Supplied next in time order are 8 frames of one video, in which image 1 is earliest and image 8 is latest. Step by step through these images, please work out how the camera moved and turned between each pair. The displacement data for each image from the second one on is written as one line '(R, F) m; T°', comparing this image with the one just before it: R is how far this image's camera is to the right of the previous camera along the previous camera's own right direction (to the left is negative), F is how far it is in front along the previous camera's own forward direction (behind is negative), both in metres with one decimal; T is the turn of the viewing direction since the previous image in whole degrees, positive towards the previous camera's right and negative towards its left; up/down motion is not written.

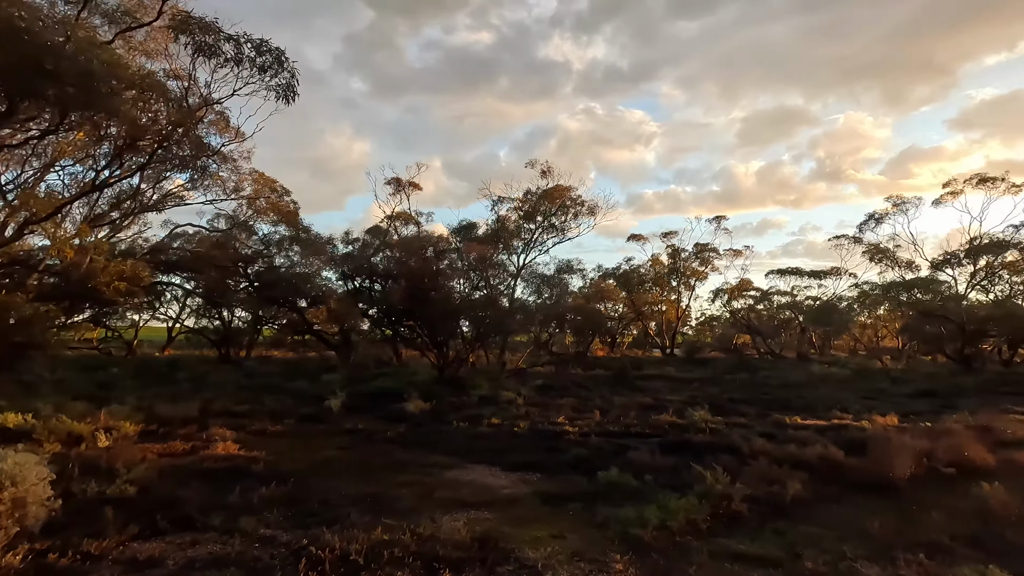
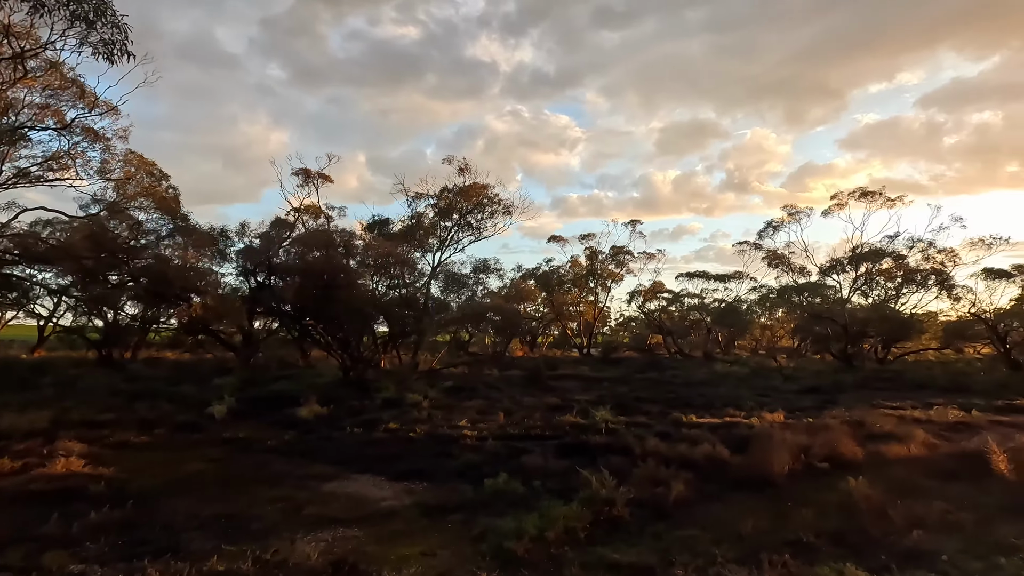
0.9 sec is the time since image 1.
(+0.8, +0.6) m; +8°
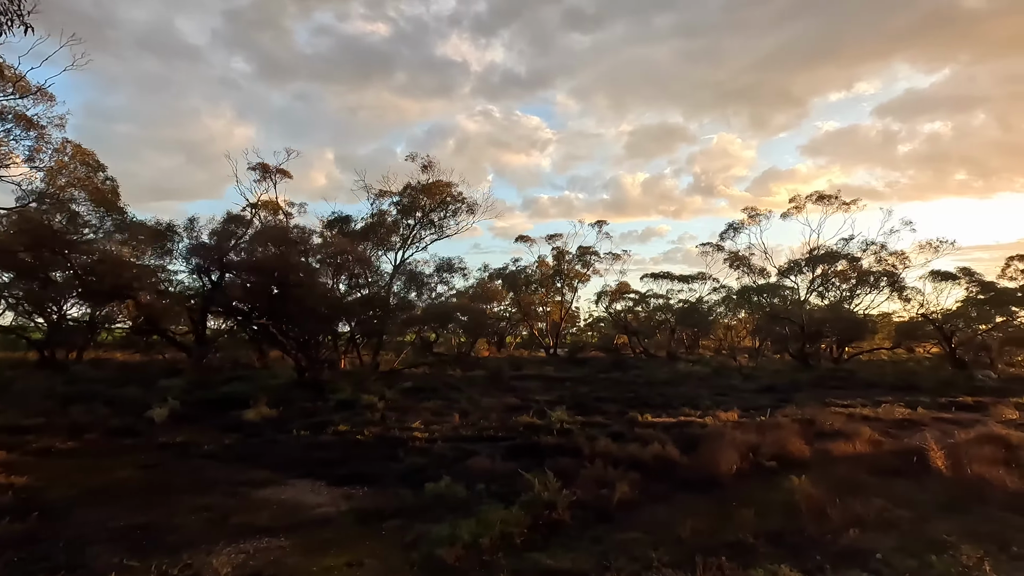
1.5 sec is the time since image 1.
(+0.5, +0.3) m; +3°
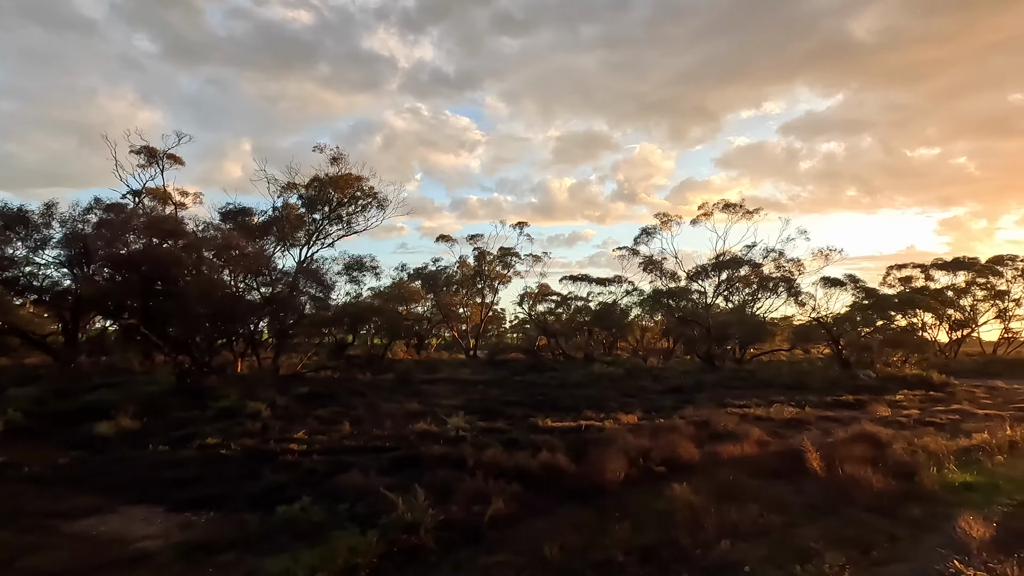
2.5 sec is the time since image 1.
(+1.0, +0.8) m; +8°
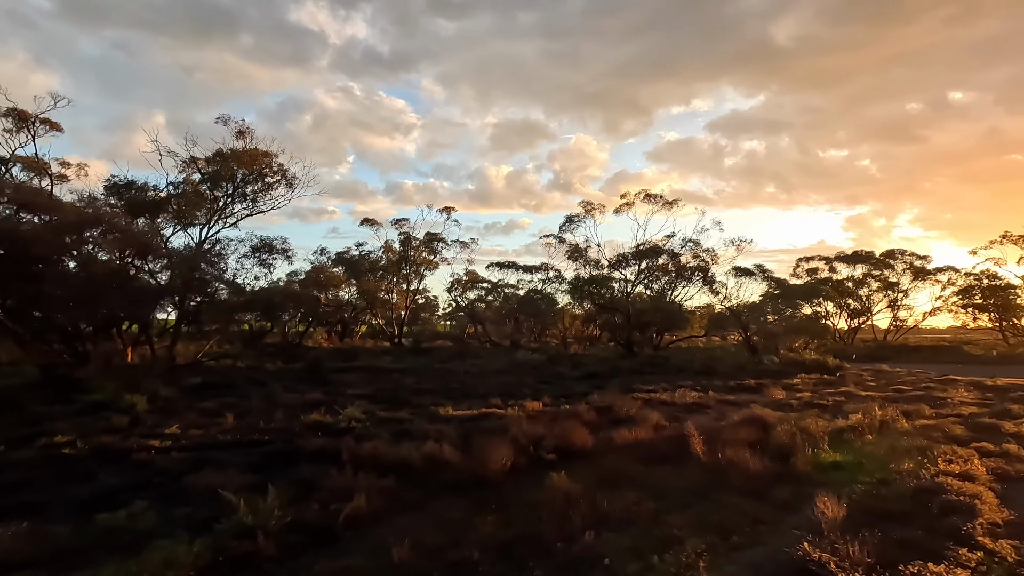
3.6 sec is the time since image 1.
(+1.1, +0.6) m; +7°
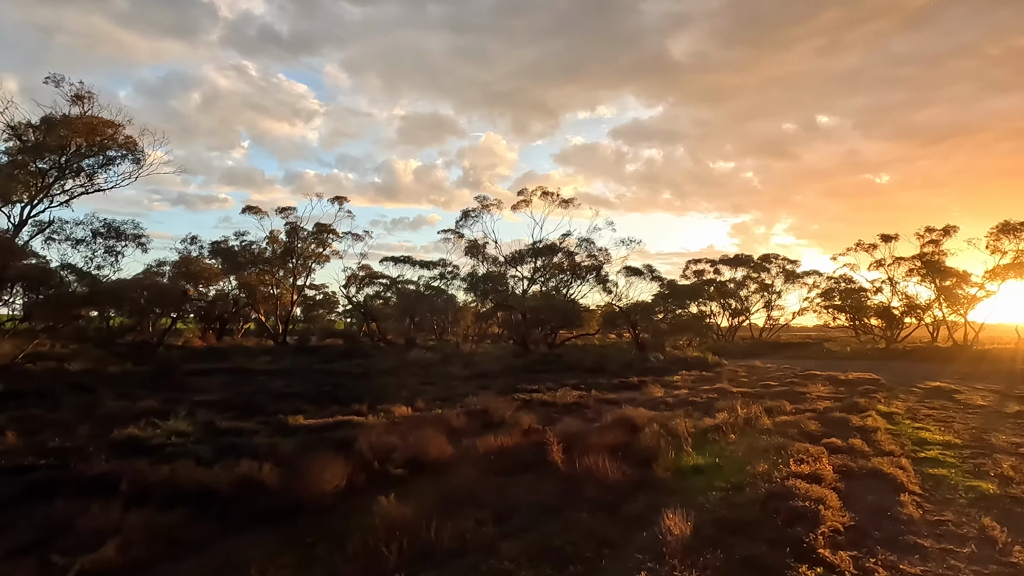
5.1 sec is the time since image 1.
(+1.3, +1.2) m; +10°
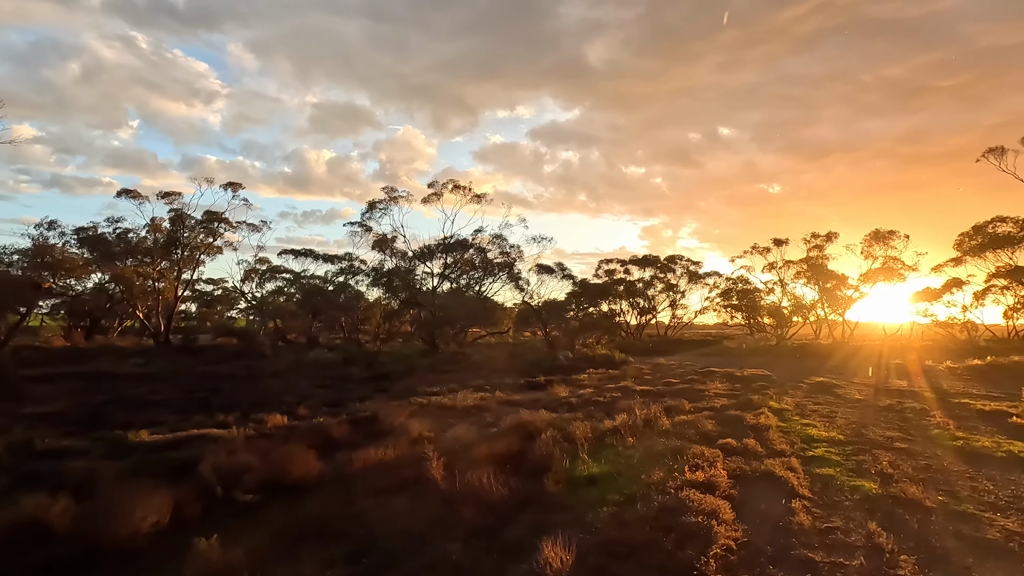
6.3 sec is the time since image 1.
(+0.7, +1.2) m; +9°
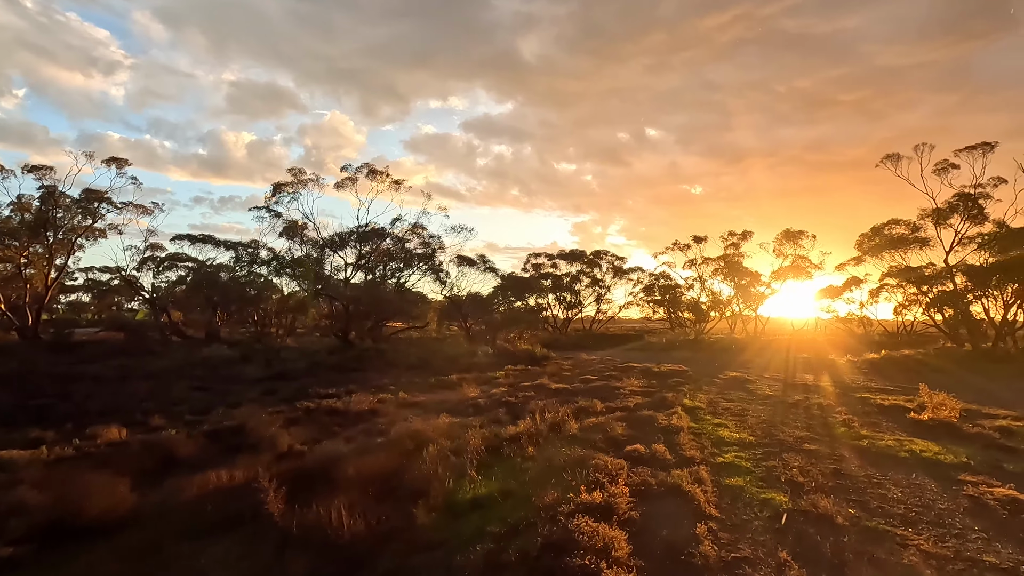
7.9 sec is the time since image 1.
(+1.0, +1.6) m; +7°
